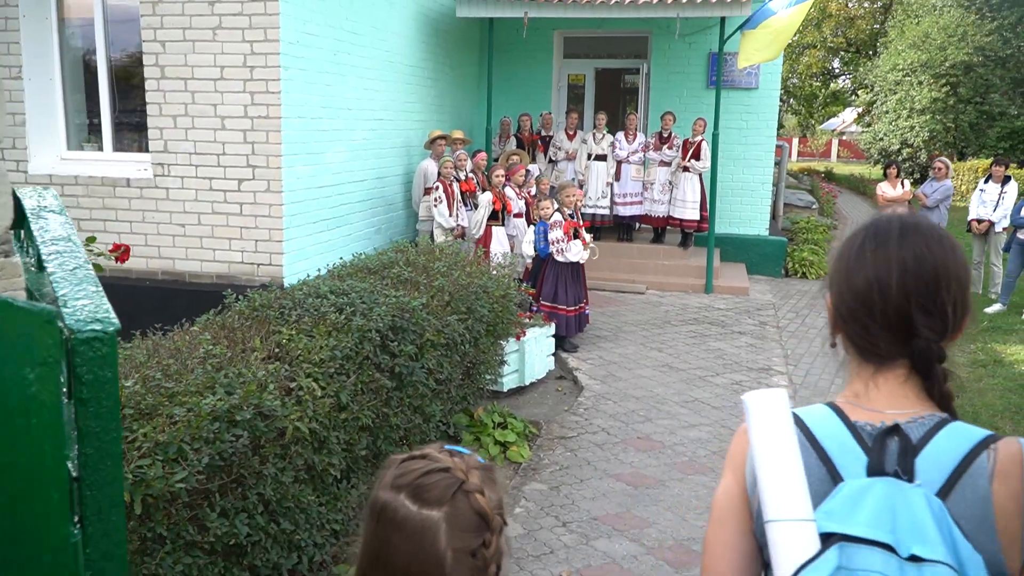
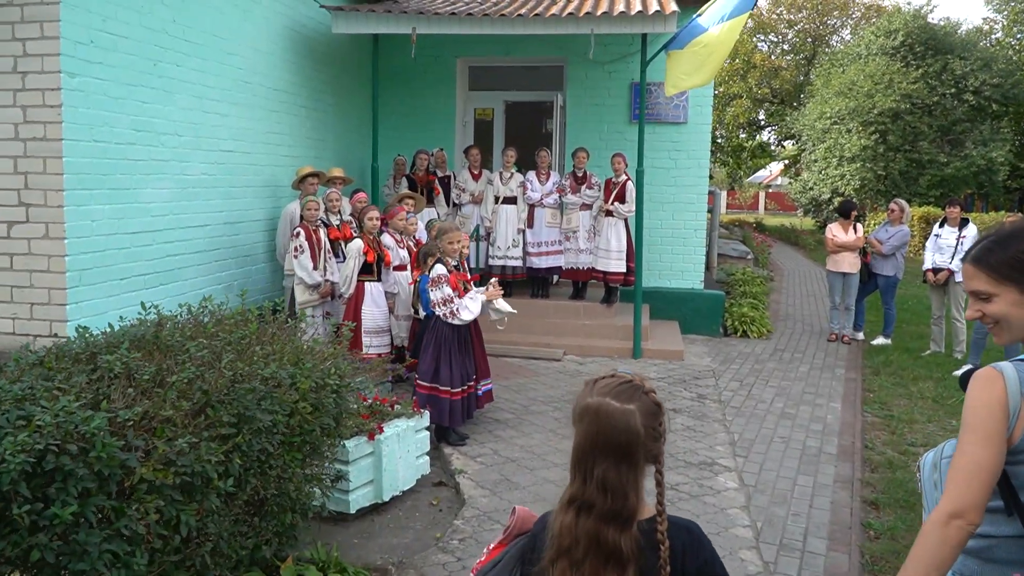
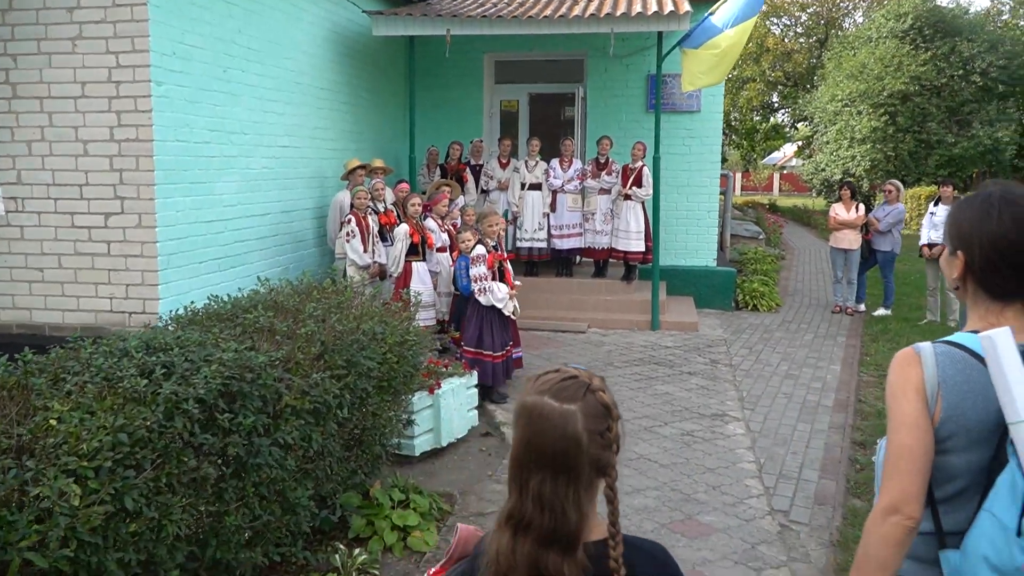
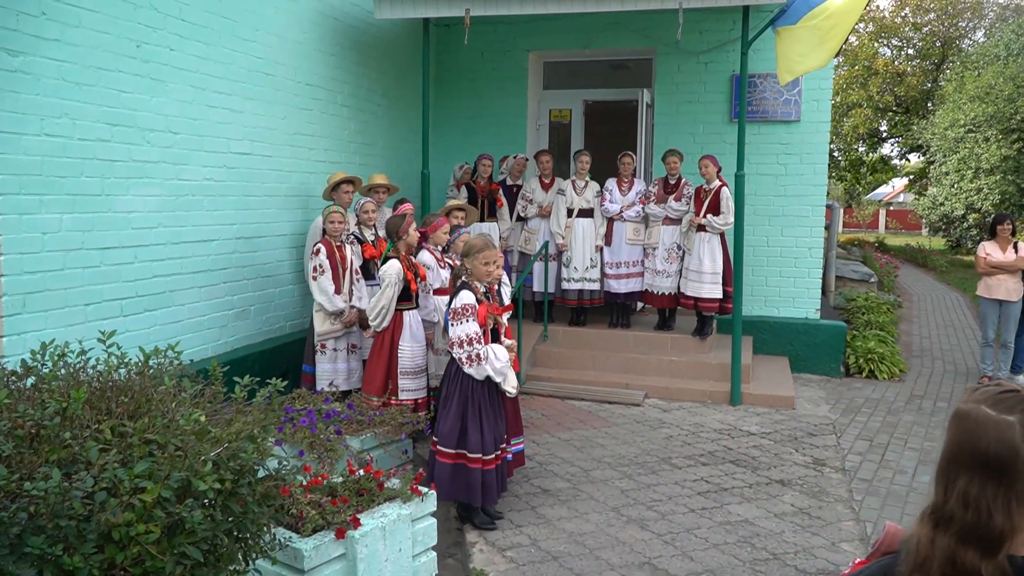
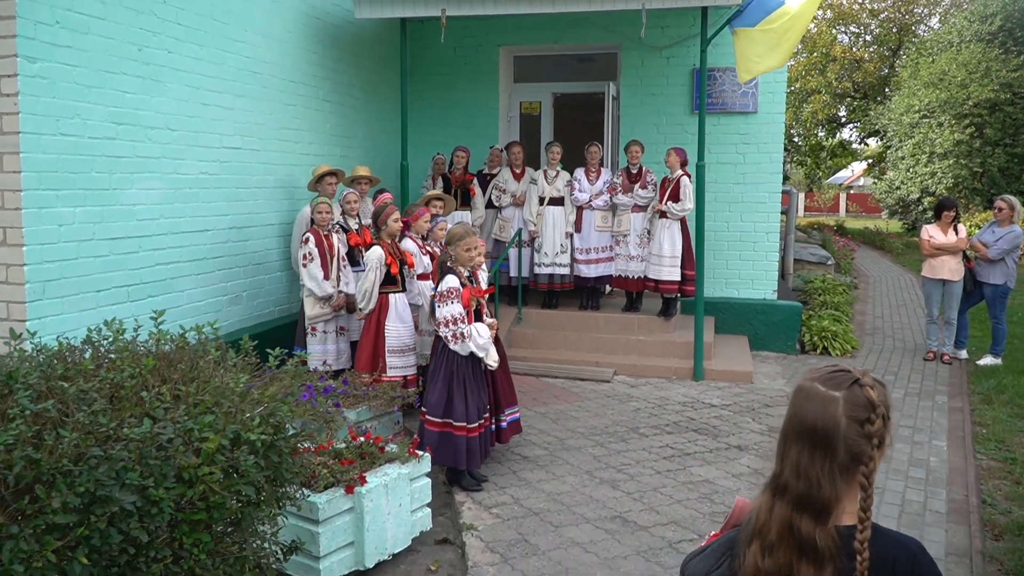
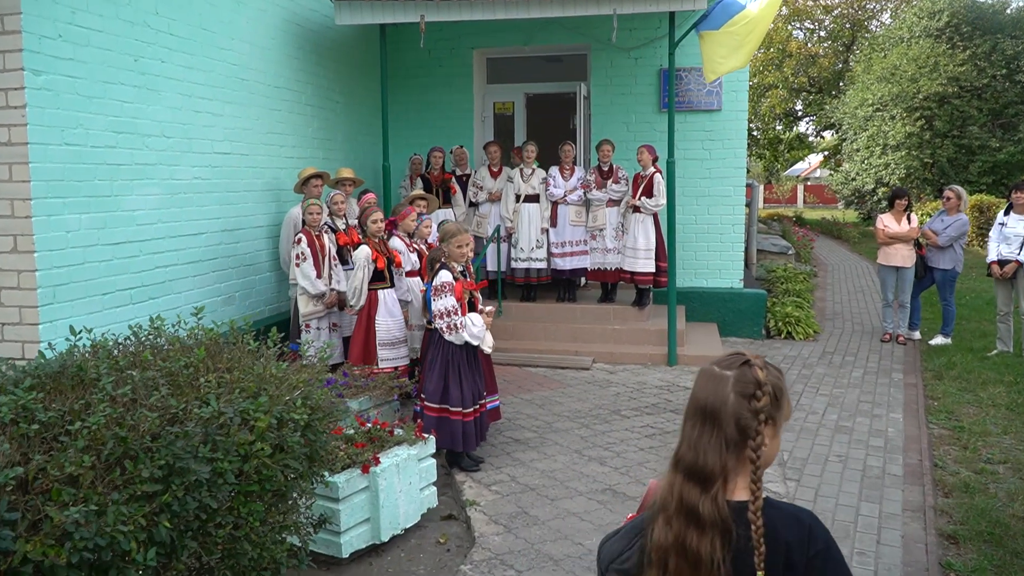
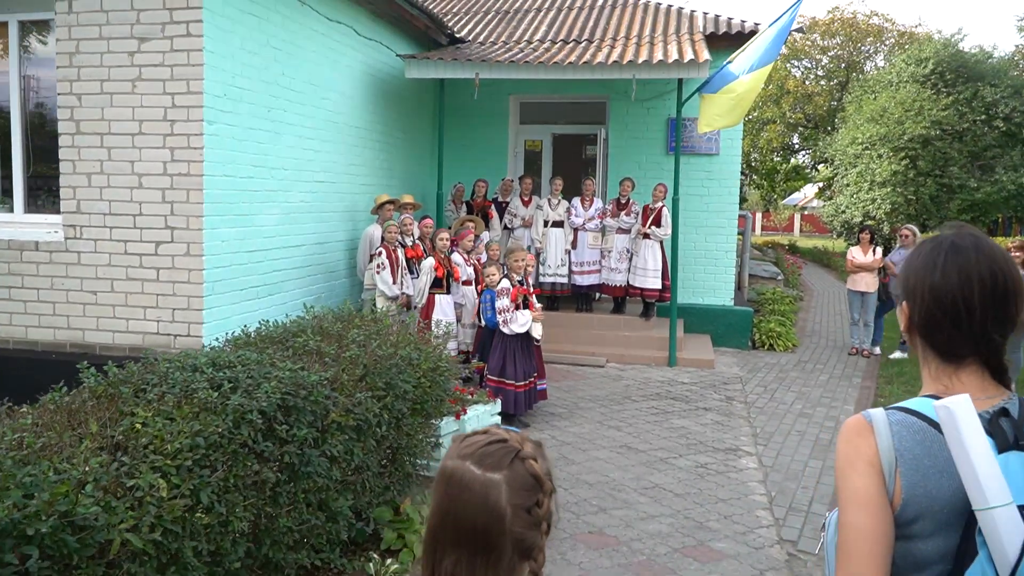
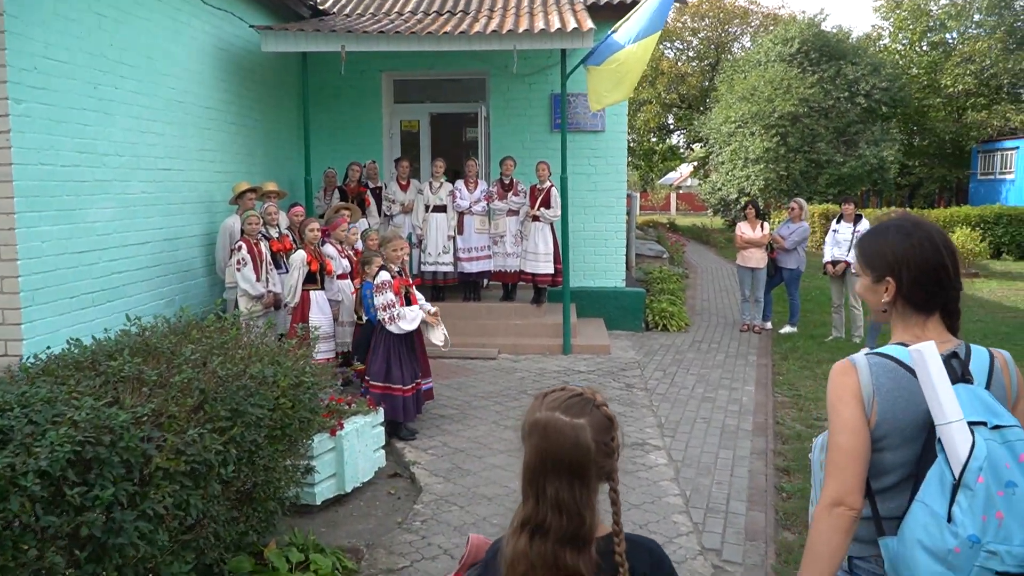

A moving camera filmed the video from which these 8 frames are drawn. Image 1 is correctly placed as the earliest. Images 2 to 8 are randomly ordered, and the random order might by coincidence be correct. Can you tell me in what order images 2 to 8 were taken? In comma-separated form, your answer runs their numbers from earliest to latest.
7, 3, 8, 2, 6, 5, 4
